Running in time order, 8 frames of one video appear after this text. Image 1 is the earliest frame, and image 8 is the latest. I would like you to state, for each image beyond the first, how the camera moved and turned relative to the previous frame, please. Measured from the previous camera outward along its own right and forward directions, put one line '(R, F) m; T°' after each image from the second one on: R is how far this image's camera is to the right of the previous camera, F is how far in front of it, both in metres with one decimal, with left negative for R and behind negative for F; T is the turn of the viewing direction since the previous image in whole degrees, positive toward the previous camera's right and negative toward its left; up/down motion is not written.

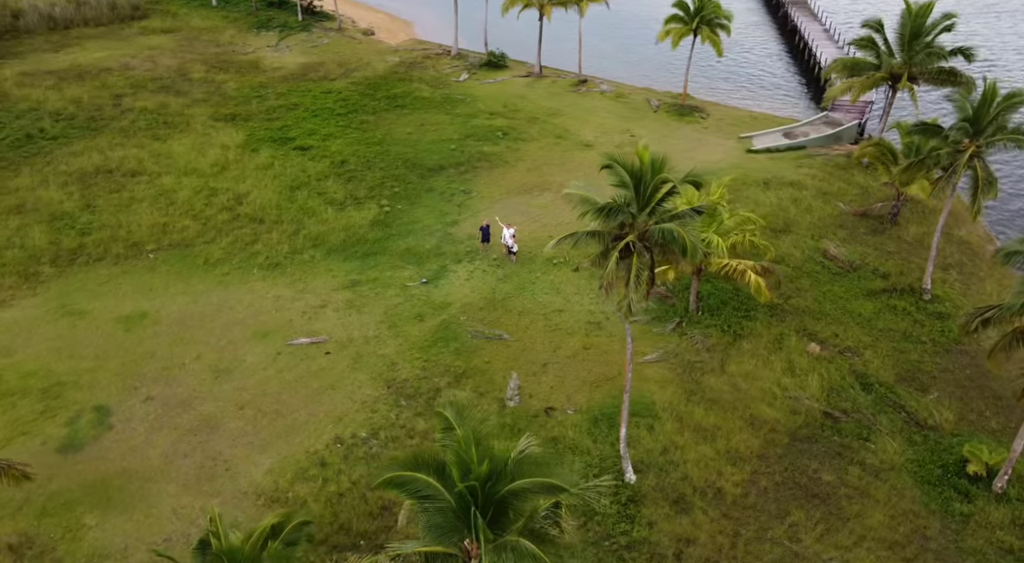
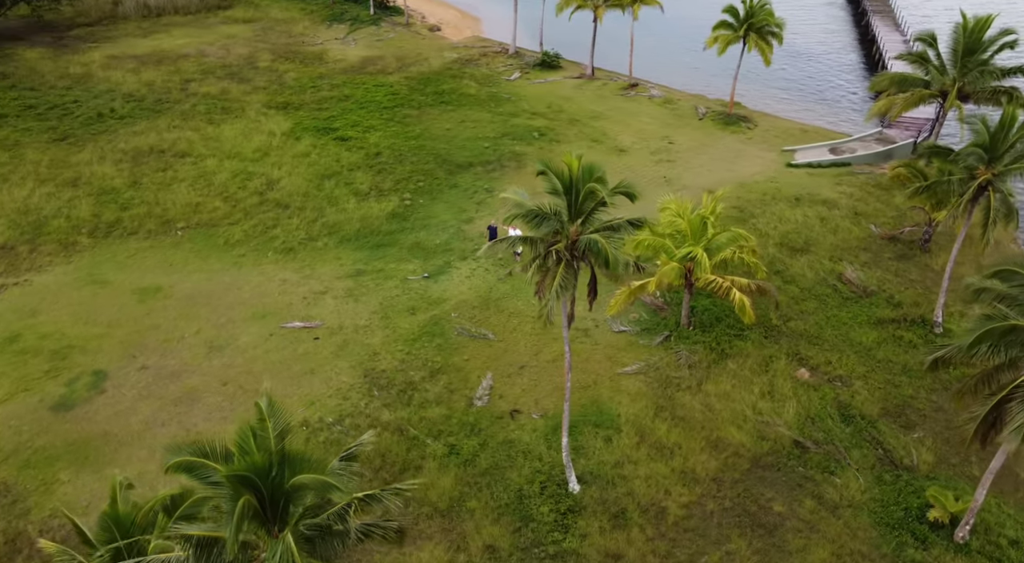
(+3.6, +0.1) m; -7°
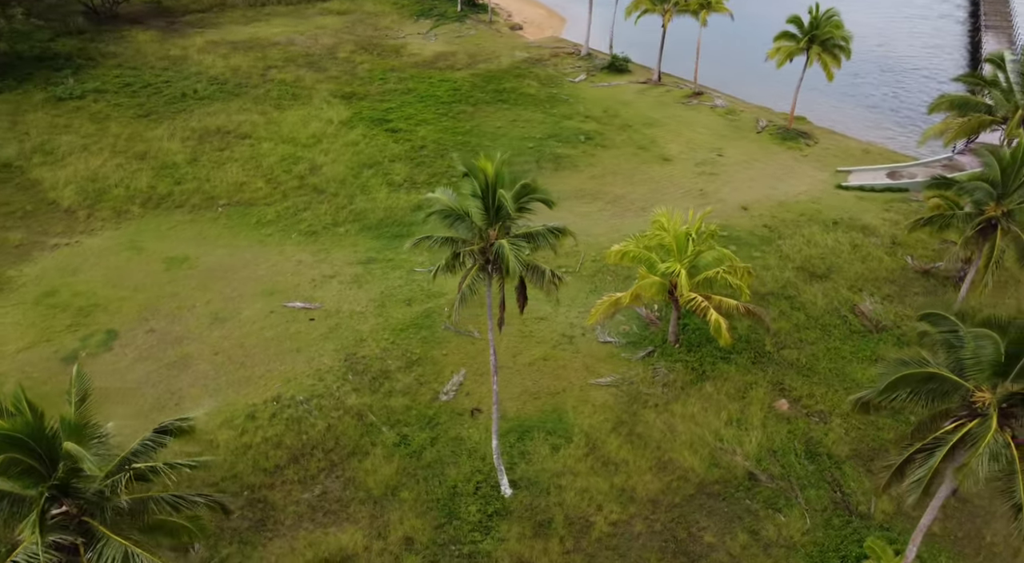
(+4.3, +0.2) m; -9°
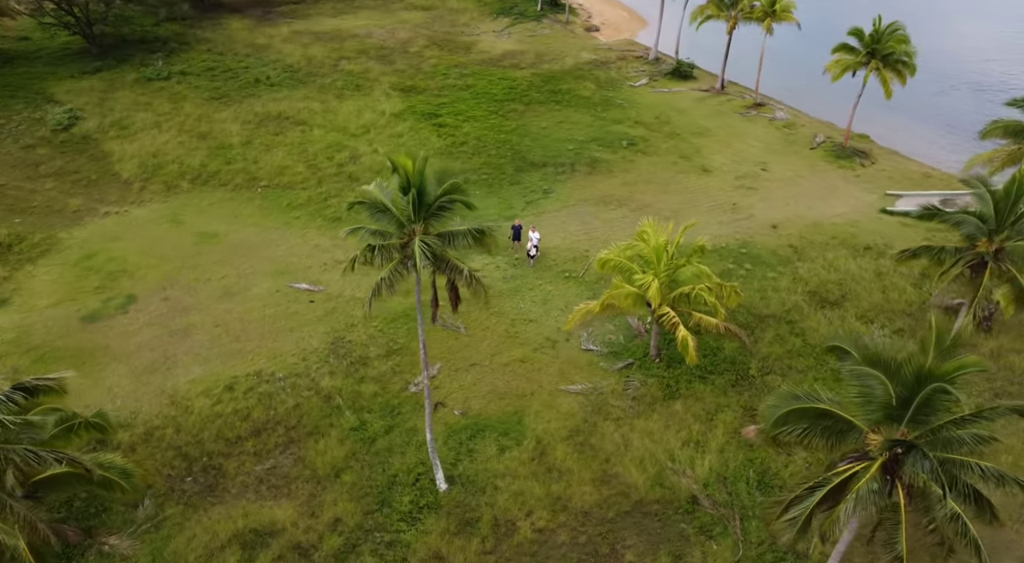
(+4.1, +0.2) m; -8°
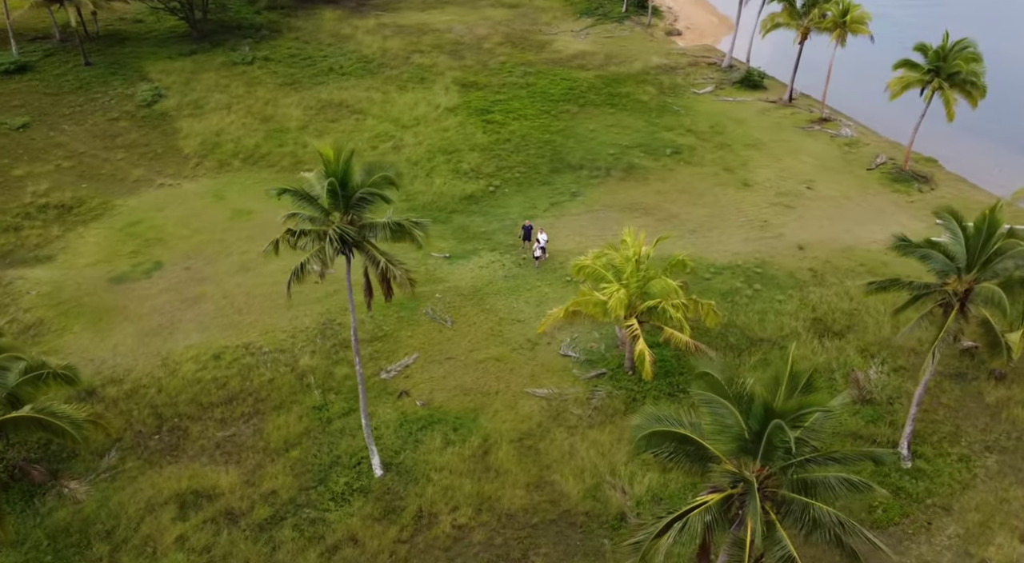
(+4.3, +0.3) m; -8°
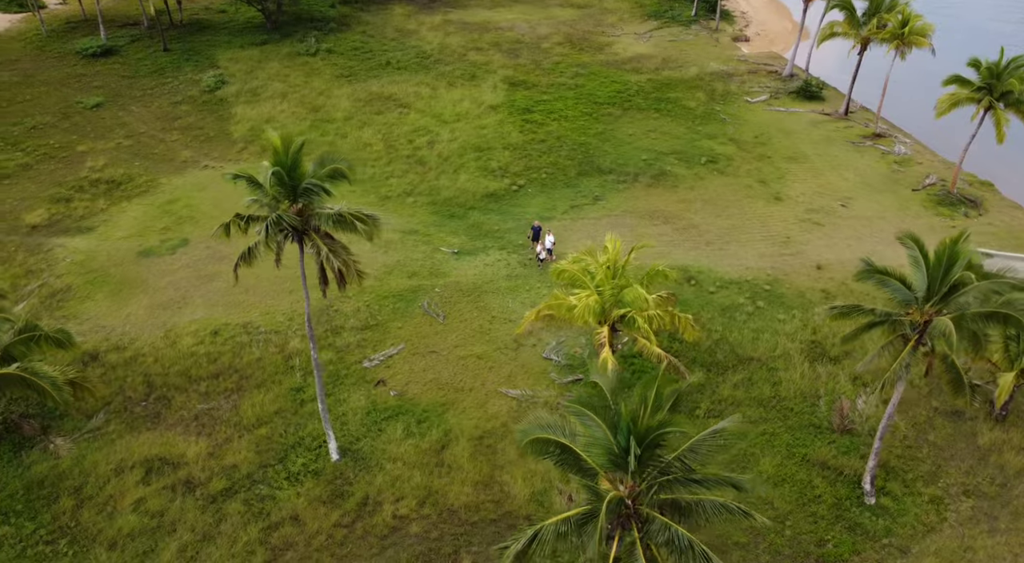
(+3.4, +0.2) m; -7°
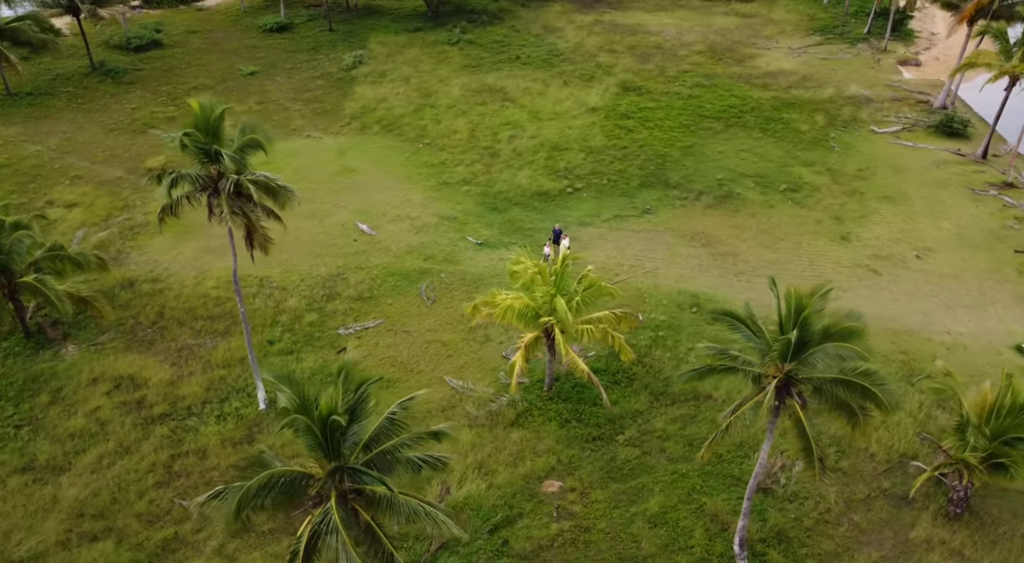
(+7.8, +0.9) m; -15°
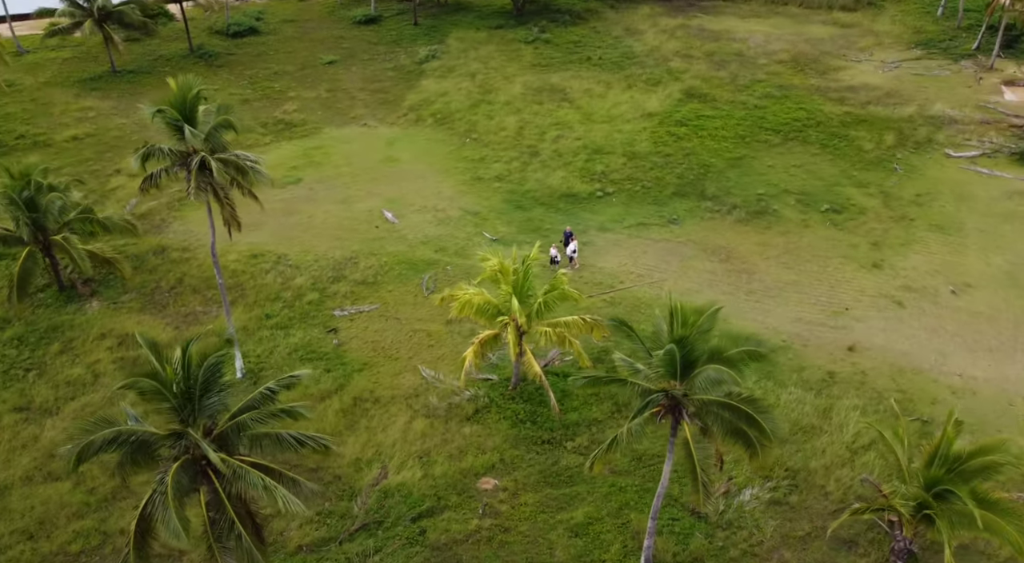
(+4.3, +0.3) m; -9°
